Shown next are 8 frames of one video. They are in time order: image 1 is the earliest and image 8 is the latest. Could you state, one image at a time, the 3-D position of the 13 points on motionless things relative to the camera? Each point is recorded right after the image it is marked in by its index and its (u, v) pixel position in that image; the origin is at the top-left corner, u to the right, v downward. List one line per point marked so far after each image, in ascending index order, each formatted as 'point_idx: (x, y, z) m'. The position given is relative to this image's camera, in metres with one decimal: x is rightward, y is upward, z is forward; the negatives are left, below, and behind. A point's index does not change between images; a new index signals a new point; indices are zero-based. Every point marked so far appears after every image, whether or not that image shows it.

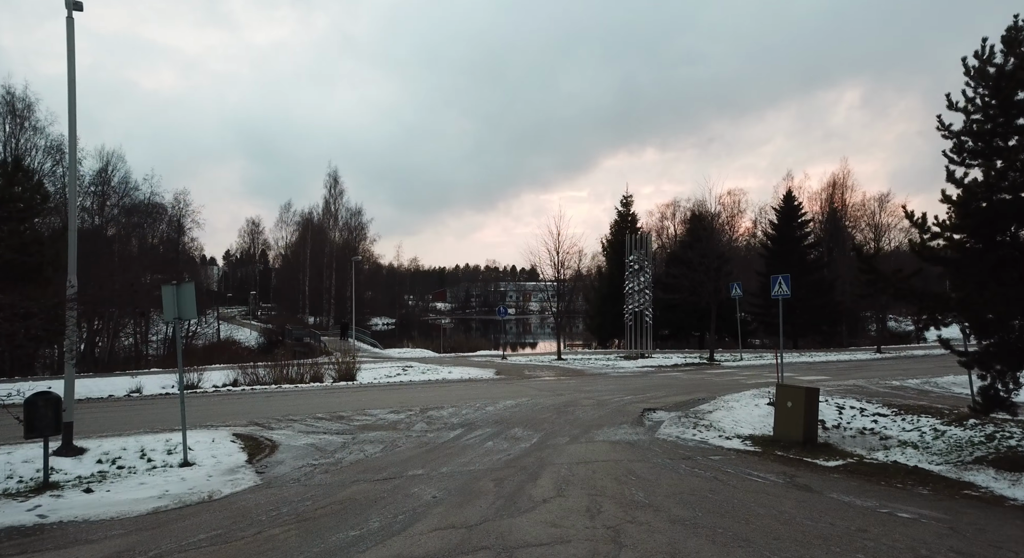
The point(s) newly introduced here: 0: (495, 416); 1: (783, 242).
0: (-0.2, -1.5, +6.1) m
1: (+9.3, +1.3, +19.2) m
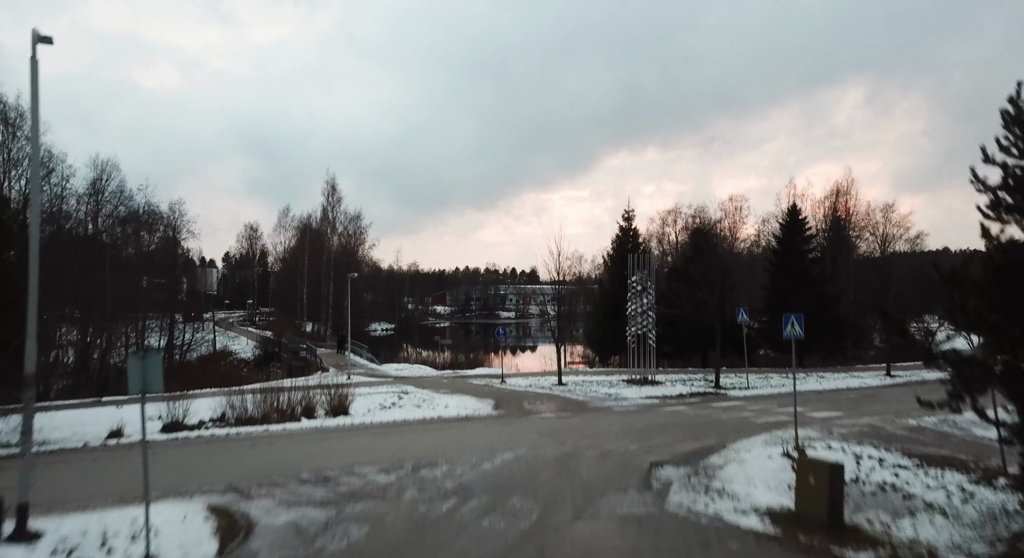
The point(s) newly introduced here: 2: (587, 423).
0: (-0.2, -2.0, +5.6) m
1: (+9.3, +0.7, +18.8) m
2: (+1.1, -2.2, +8.5) m
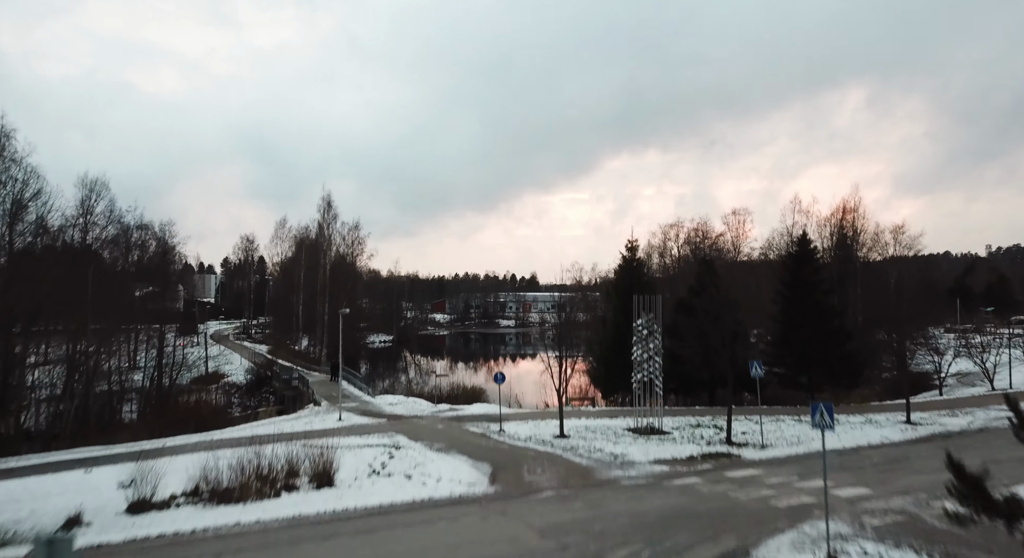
0: (-0.2, -3.0, +4.9) m
1: (+9.3, -0.3, +18.0) m
2: (+1.1, -3.2, +7.8) m
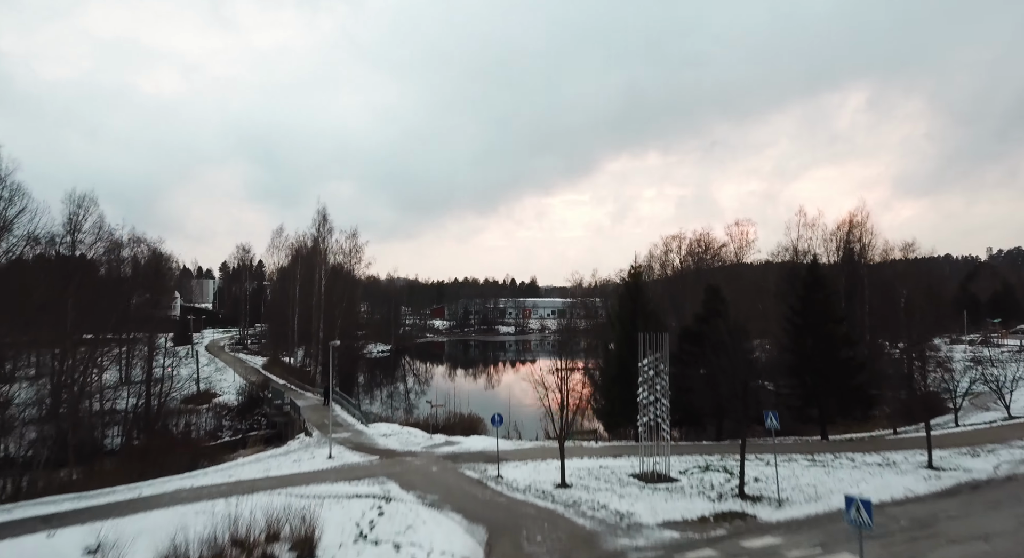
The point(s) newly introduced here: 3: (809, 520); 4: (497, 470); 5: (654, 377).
0: (-0.3, -3.8, +4.1) m
1: (+9.3, -1.1, +17.3) m
2: (+1.1, -4.0, +7.0) m
3: (+5.1, -4.1, +9.5) m
4: (-0.3, -4.5, +13.1) m
5: (+3.1, -2.1, +12.0) m
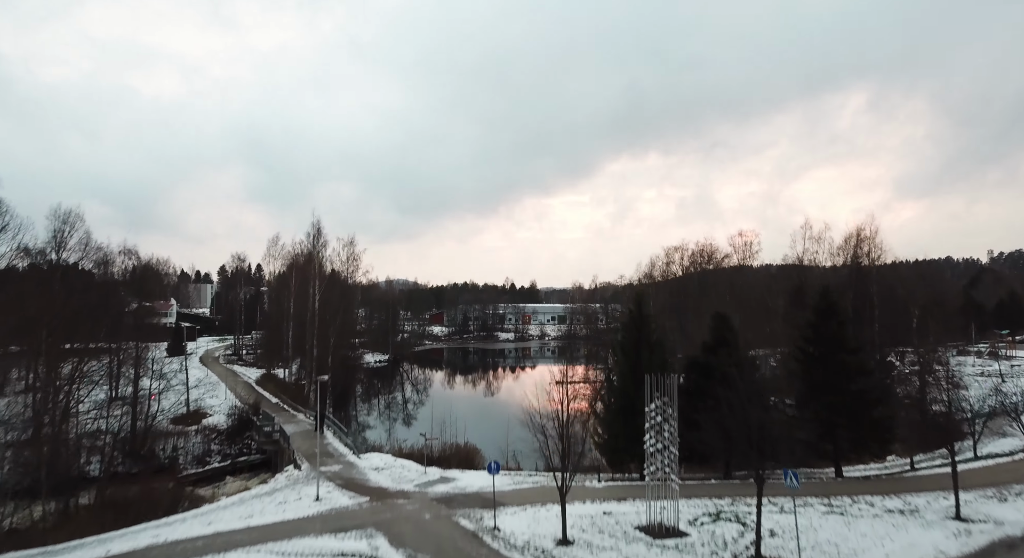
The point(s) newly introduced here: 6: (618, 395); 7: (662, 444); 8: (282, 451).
0: (-0.3, -4.6, +3.3) m
1: (+9.2, -1.9, +16.4) m
2: (+1.0, -4.8, +6.2) m
3: (+5.0, -4.9, +8.7) m
4: (-0.4, -5.3, +12.3) m
5: (+3.0, -2.9, +11.2) m
6: (+3.0, -3.2, +15.6) m
7: (+3.0, -3.3, +11.1) m
8: (-8.2, -6.1, +19.8) m
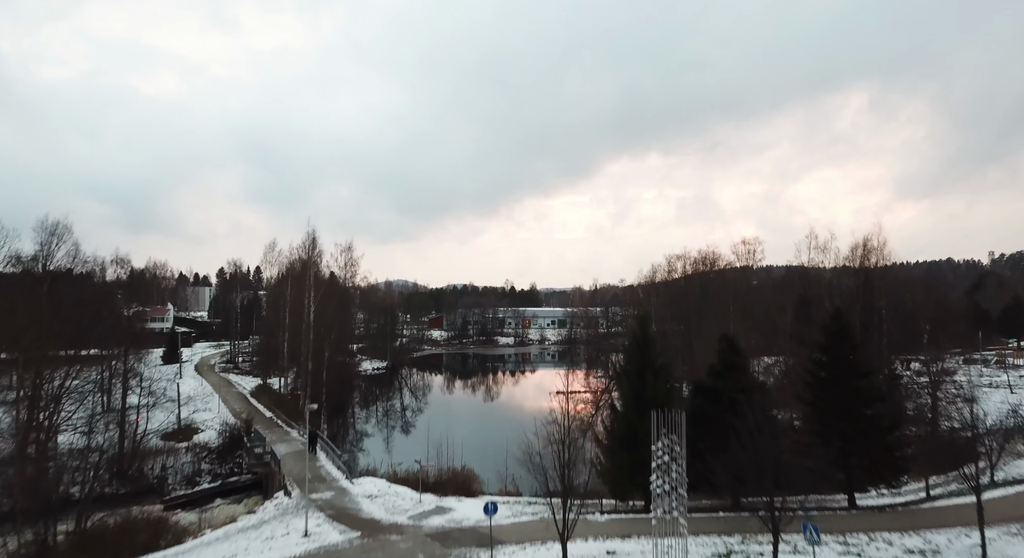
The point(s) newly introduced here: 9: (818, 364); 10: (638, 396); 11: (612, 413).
0: (-0.4, -5.1, +2.7) m
1: (+9.2, -2.5, +15.8) m
2: (+1.0, -5.4, +5.5) m
3: (+5.0, -5.5, +8.0) m
4: (-0.4, -5.9, +11.6) m
5: (+3.0, -3.5, +10.5) m
6: (+3.0, -3.8, +14.9) m
7: (+3.0, -3.9, +10.5) m
8: (-8.2, -6.7, +19.1) m
9: (+9.0, -2.4, +16.1) m
10: (+3.4, -3.1, +15.0) m
11: (+2.9, -3.7, +15.6) m
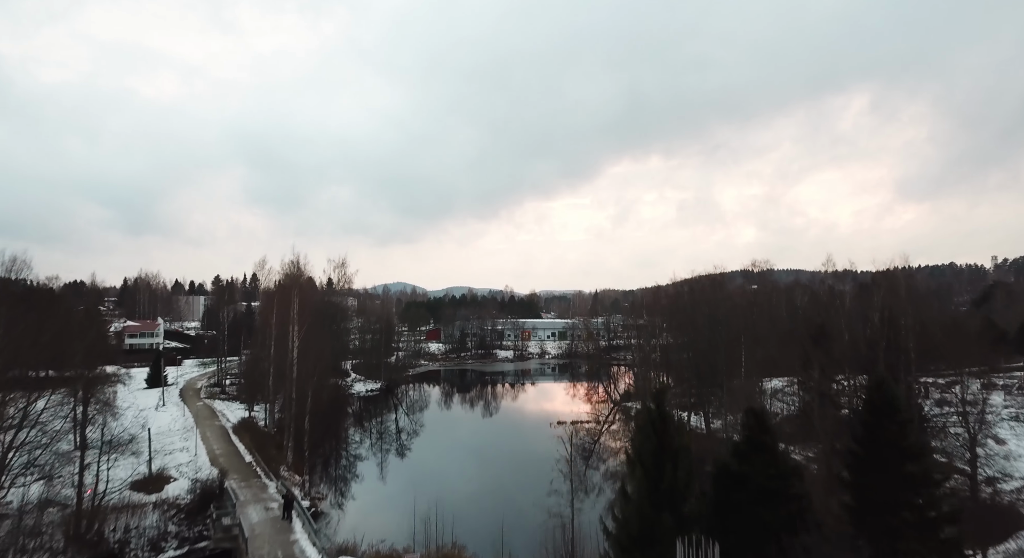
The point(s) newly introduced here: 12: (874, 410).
0: (-0.5, -6.7, +0.7) m
1: (+9.1, -4.1, +13.8) m
2: (+0.8, -7.0, +3.5) m
3: (+4.9, -7.1, +6.0) m
4: (-0.6, -7.5, +9.6) m
5: (+2.9, -5.1, +8.5) m
6: (+2.8, -5.4, +12.9) m
7: (+2.9, -5.5, +8.5) m
8: (-8.4, -8.3, +17.1) m
9: (+8.8, -4.0, +14.1) m
10: (+3.3, -4.7, +13.0) m
11: (+2.8, -5.3, +13.6) m
12: (+9.1, -3.2, +13.9) m
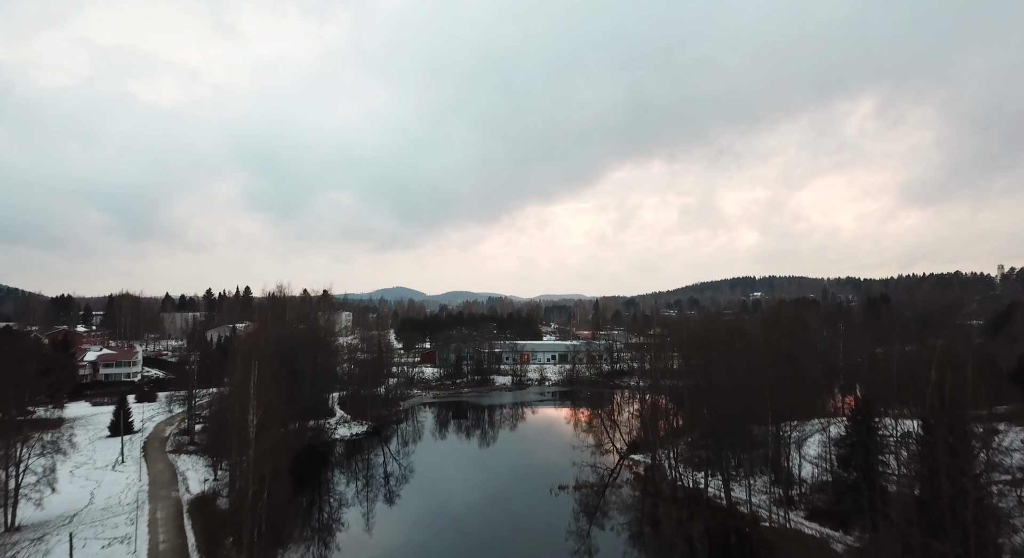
0: (-0.9, -9.5, -3.3) m
1: (+8.7, -6.9, +9.8) m
2: (+0.5, -9.7, -0.5) m
3: (+4.5, -9.9, +2.0) m
4: (-0.9, -10.2, +5.6) m
5: (+2.5, -7.9, +4.5) m
6: (+2.5, -8.2, +8.9) m
7: (+2.5, -8.3, +4.5) m
8: (-8.7, -11.1, +13.1) m
9: (+8.5, -6.9, +10.1) m
10: (+3.0, -7.5, +9.0) m
11: (+2.4, -8.1, +9.6) m
12: (+8.8, -6.0, +9.9) m
